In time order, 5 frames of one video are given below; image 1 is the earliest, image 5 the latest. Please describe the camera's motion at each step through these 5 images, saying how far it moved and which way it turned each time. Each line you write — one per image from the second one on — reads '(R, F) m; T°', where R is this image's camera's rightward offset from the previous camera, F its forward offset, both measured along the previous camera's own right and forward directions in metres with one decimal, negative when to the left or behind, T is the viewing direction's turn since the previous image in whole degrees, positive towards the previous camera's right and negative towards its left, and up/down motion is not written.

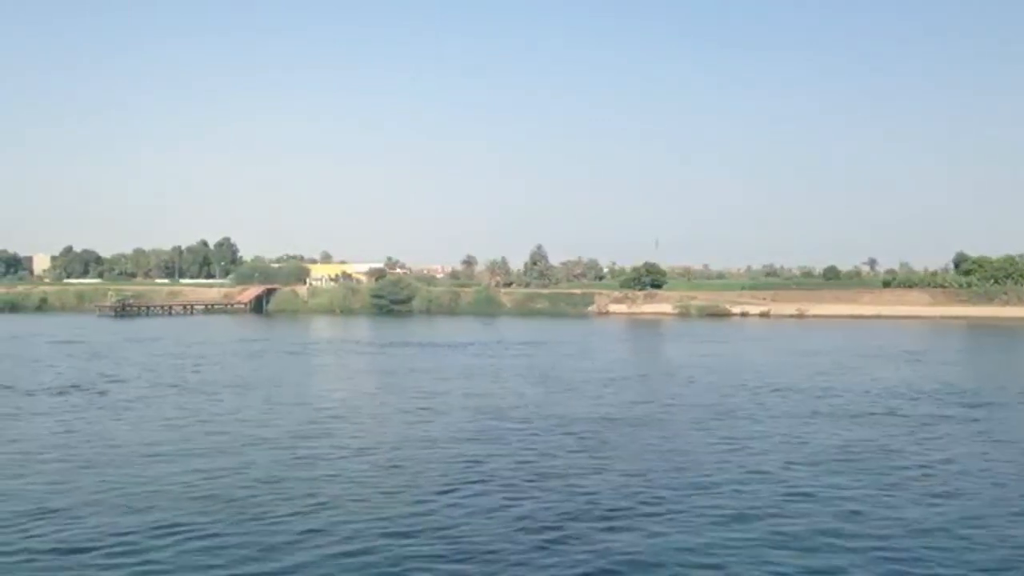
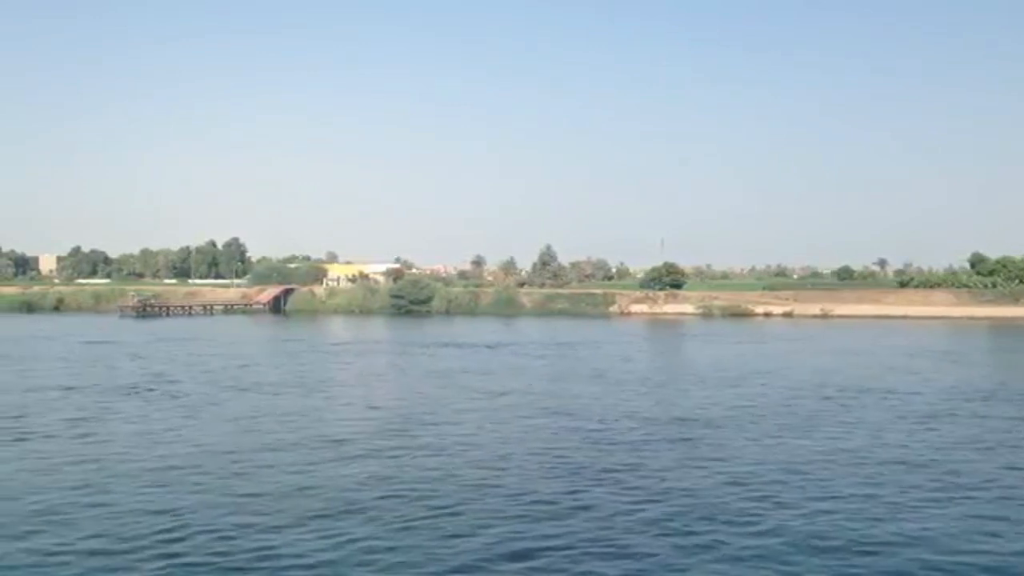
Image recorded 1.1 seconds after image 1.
(-1.5, +0.1) m; 0°
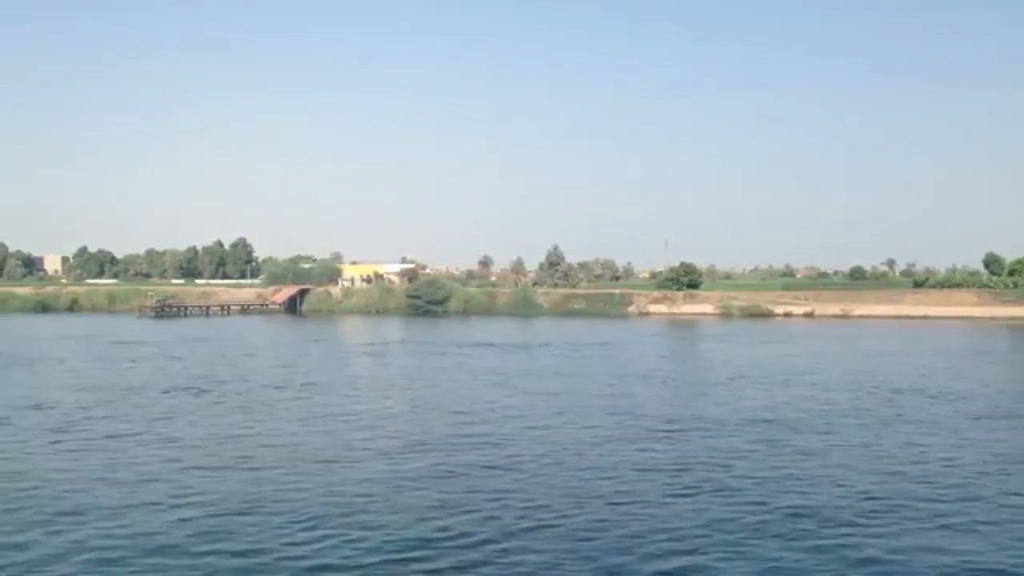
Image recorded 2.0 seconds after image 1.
(-1.3, +0.1) m; 0°
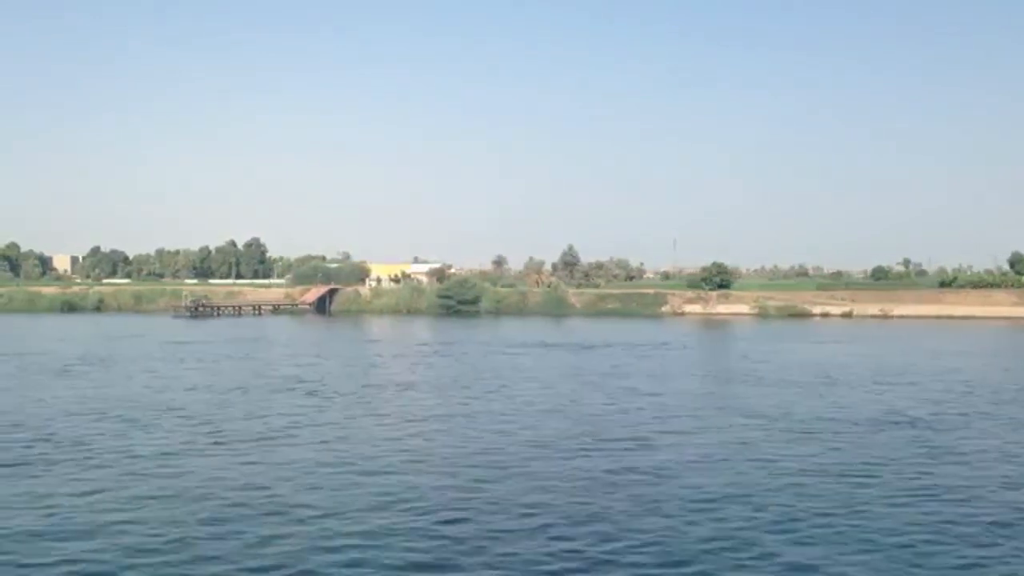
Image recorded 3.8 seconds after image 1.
(-2.4, +0.3) m; 0°
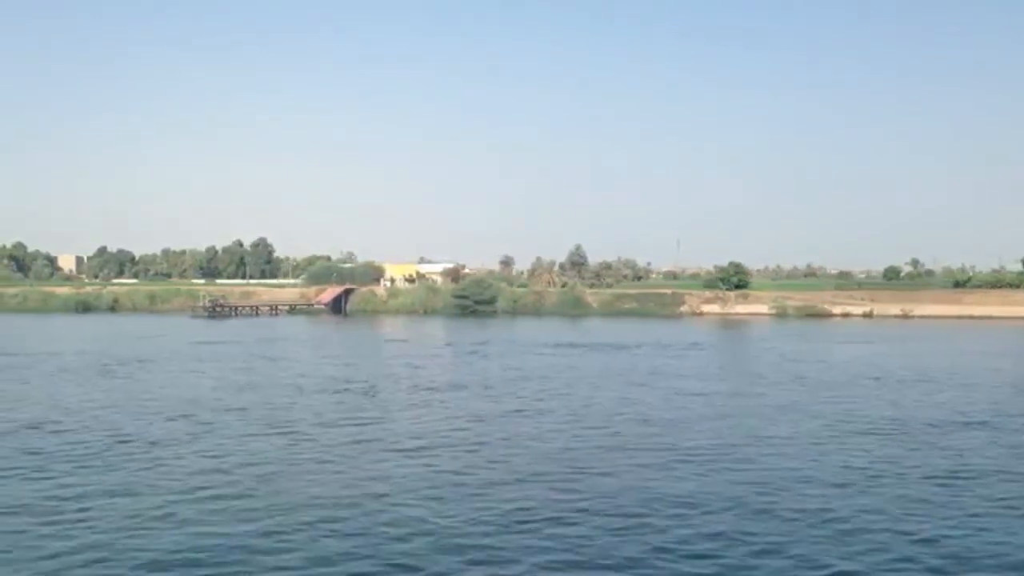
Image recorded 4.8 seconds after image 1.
(-1.3, +0.1) m; 0°
